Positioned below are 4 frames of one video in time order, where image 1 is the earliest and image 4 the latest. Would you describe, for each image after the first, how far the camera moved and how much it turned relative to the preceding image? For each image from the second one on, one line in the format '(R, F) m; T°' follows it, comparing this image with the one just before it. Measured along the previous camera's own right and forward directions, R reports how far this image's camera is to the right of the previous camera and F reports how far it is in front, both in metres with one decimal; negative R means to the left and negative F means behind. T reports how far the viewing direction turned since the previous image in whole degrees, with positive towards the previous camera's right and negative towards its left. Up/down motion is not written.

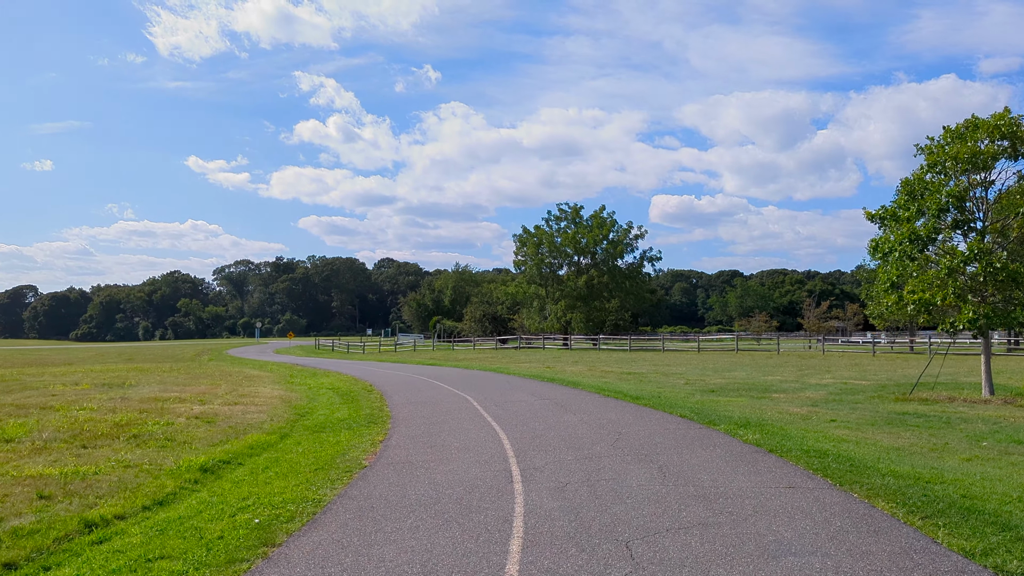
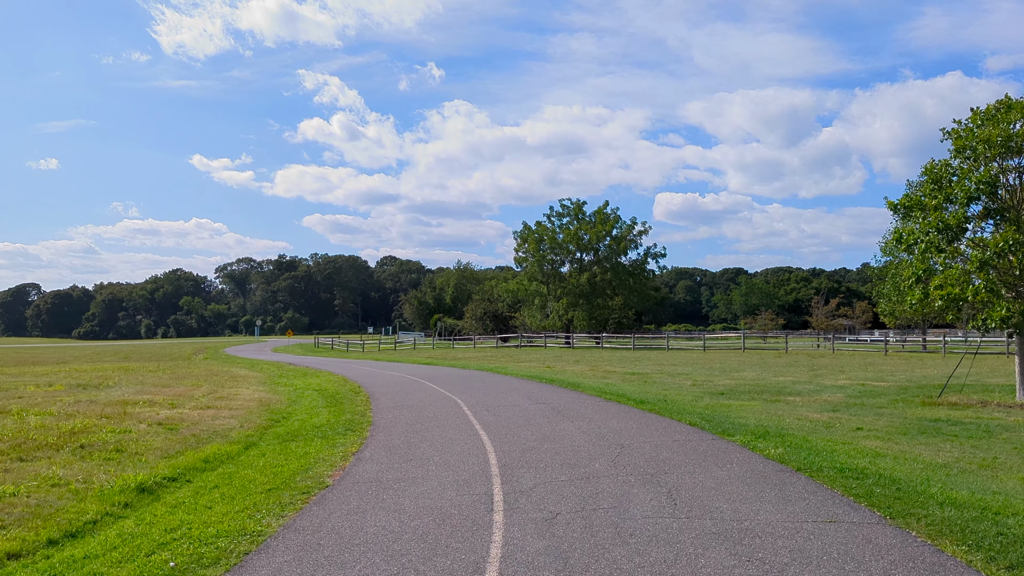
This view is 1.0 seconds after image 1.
(+0.2, +1.3) m; 0°
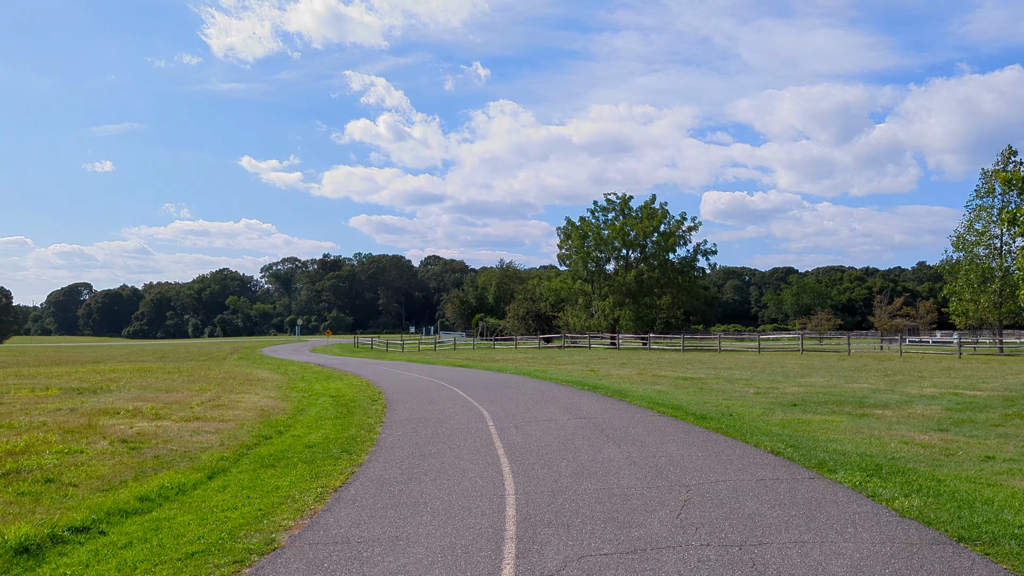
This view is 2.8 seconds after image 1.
(+0.2, +2.5) m; -4°
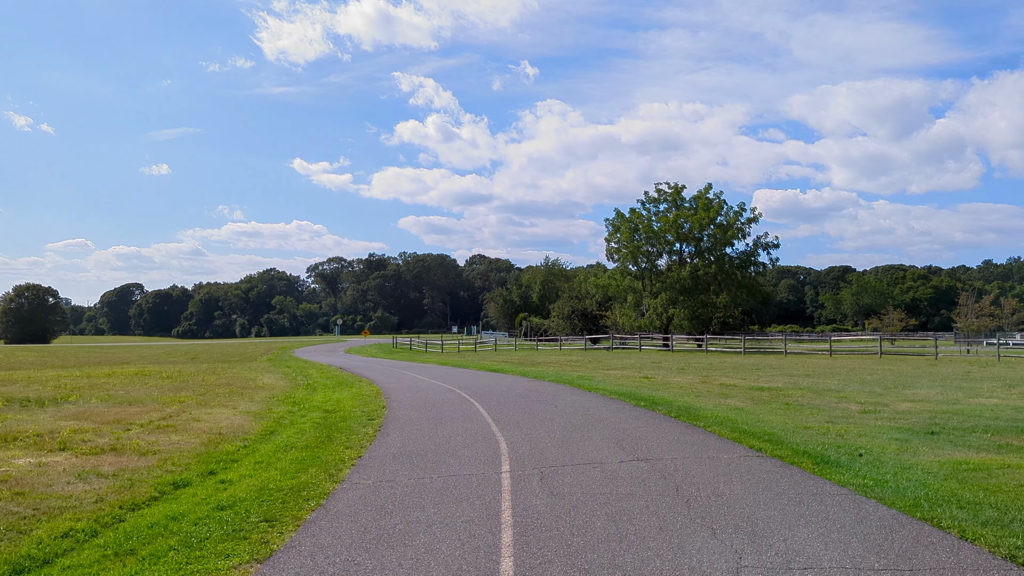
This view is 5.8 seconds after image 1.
(+0.3, +4.2) m; -4°
